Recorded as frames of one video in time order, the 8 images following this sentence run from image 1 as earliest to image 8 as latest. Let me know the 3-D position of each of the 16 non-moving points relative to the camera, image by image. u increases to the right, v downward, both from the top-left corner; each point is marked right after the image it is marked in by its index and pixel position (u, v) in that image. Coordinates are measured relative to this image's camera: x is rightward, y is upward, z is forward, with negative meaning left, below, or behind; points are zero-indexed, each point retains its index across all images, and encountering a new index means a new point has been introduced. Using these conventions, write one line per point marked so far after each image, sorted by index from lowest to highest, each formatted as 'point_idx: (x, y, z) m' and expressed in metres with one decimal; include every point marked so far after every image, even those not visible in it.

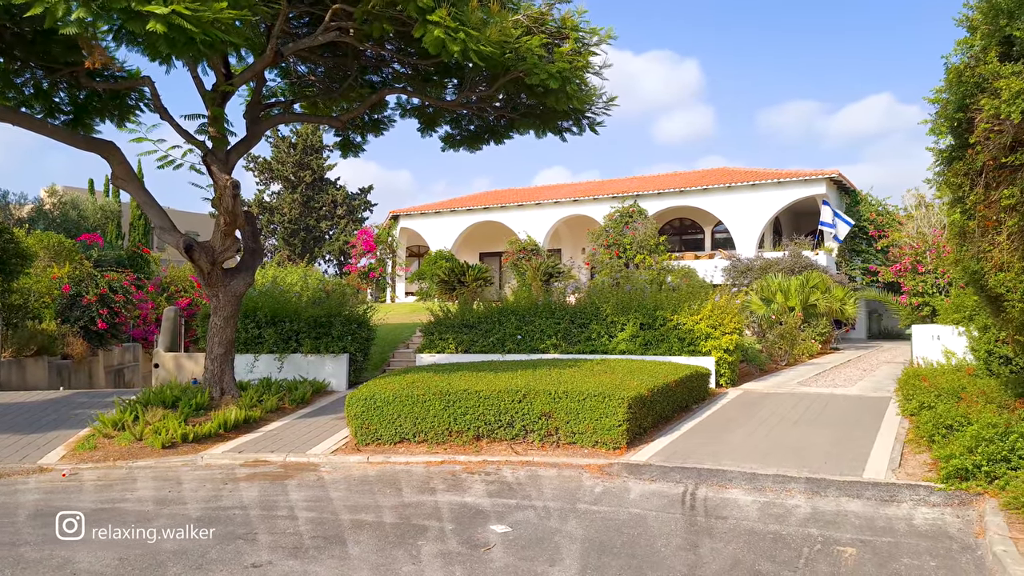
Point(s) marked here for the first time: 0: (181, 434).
0: (-3.6, -1.6, +7.9) m
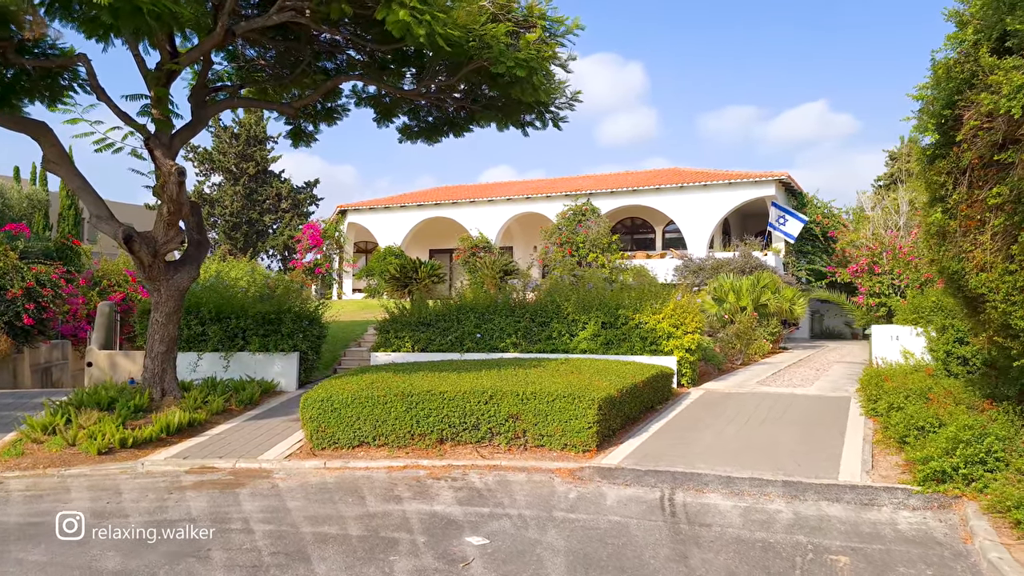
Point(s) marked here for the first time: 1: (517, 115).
0: (-3.9, -1.5, +7.3) m
1: (+0.1, +2.7, +11.1) m
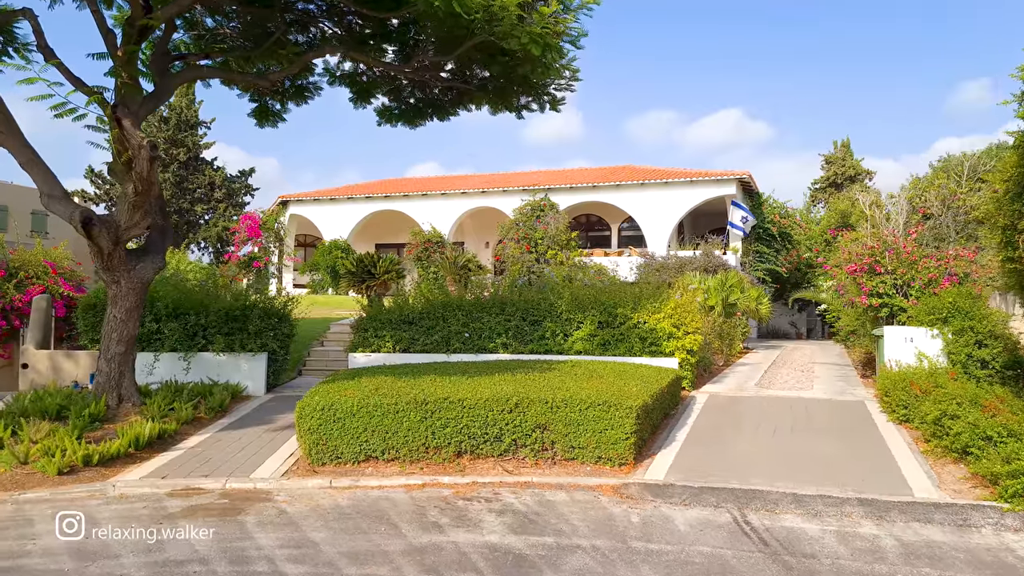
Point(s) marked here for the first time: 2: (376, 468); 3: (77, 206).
0: (-3.7, -1.5, +6.2) m
1: (0.0, +2.7, +10.4) m
2: (-1.2, -1.6, +6.4) m
3: (-4.3, +0.8, +7.2) m
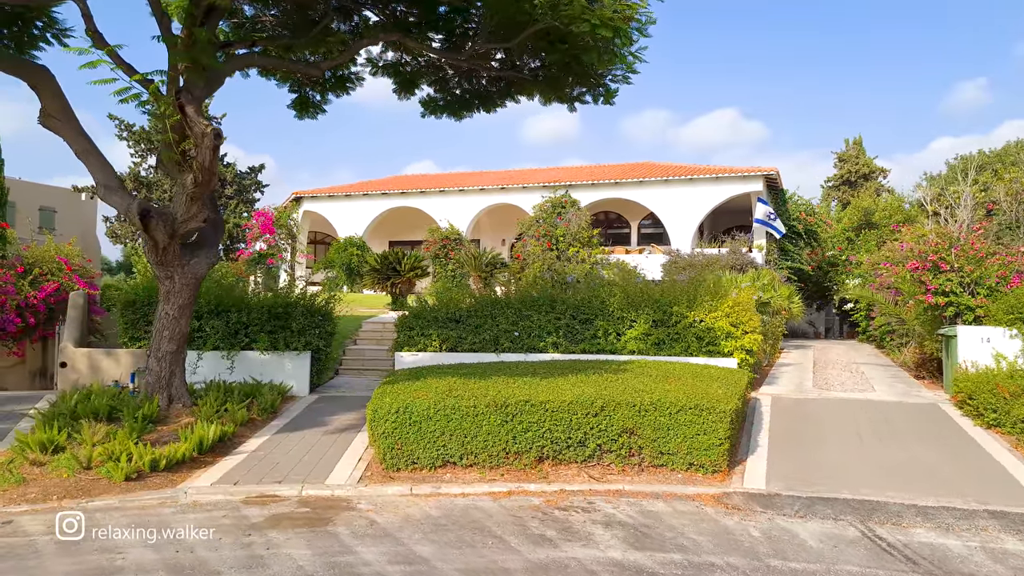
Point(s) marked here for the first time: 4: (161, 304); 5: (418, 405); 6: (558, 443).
0: (-3.0, -1.4, +5.9) m
1: (+0.7, +2.8, +10.0) m
2: (-0.5, -1.6, +6.1) m
3: (-3.6, +0.9, +6.9) m
4: (-3.7, -0.2, +7.6) m
5: (-0.8, -1.0, +6.2) m
6: (+0.4, -1.3, +6.2) m
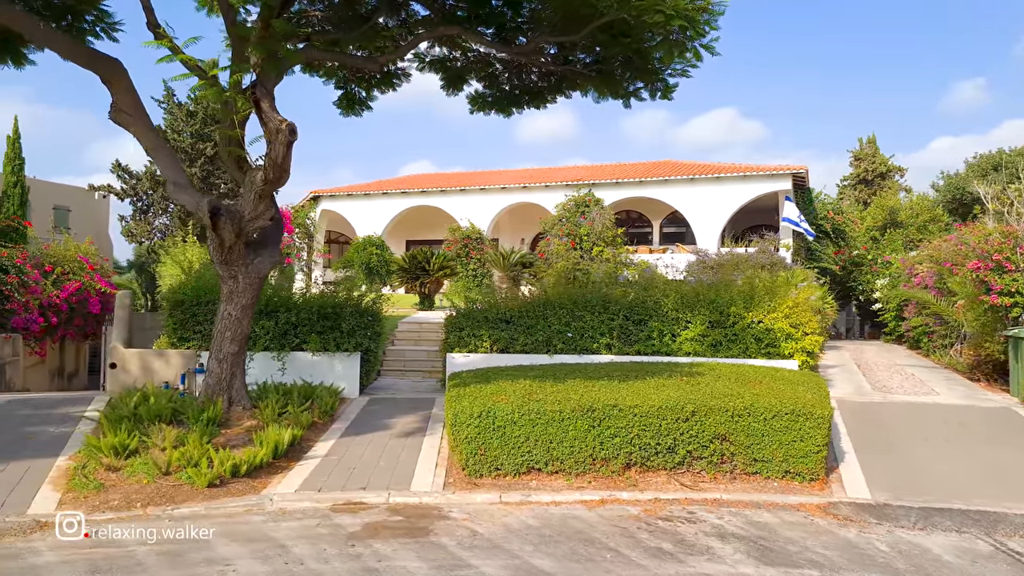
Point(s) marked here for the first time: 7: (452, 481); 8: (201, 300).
0: (-2.2, -1.4, +5.7) m
1: (+1.5, +2.8, +9.8) m
2: (+0.2, -1.6, +5.9) m
3: (-2.9, +0.9, +6.7) m
4: (-3.0, -0.2, +7.5) m
5: (-0.1, -1.0, +6.0) m
6: (+1.1, -1.3, +6.0) m
7: (-0.5, -1.6, +6.0) m
8: (-4.2, -0.2, +9.6) m
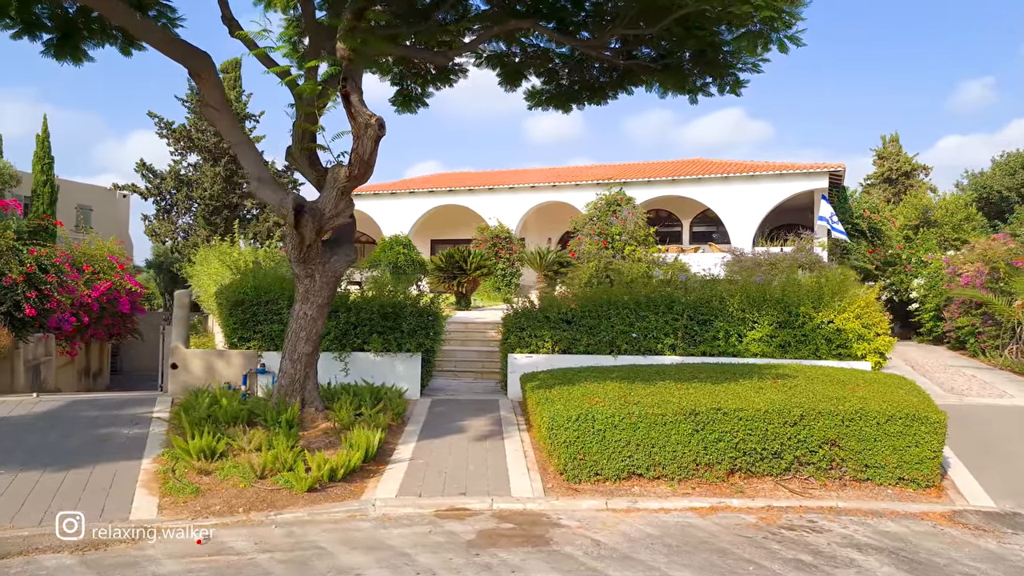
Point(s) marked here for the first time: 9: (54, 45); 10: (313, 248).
0: (-1.4, -1.4, +5.6) m
1: (+2.3, +2.8, +9.6) m
2: (+1.0, -1.6, +5.7) m
3: (-2.0, +0.9, +6.5) m
4: (-2.2, -0.2, +7.3) m
5: (+0.7, -1.0, +5.8) m
6: (+1.9, -1.3, +5.8) m
7: (+0.3, -1.6, +5.8) m
8: (-3.3, -0.1, +9.5) m
9: (-5.3, +2.8, +8.2) m
10: (-1.9, +0.4, +7.0) m
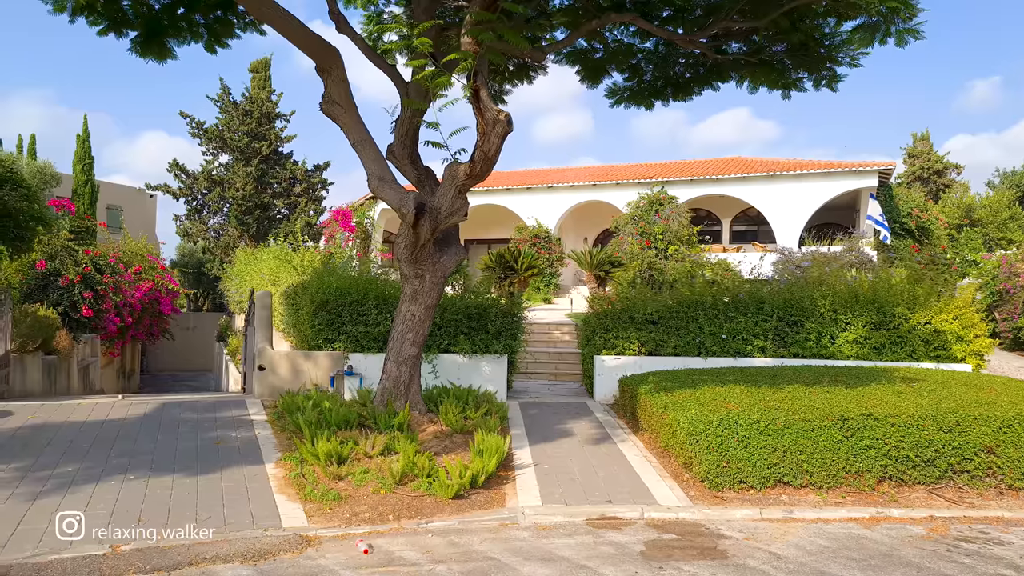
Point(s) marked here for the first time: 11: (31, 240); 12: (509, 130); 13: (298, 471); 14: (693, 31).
0: (-0.3, -1.4, +5.4) m
1: (+3.5, +2.8, +9.4) m
2: (+2.1, -1.6, +5.5) m
3: (-0.9, +0.9, +6.4) m
4: (-1.1, -0.2, +7.2) m
5: (+1.8, -1.0, +5.6) m
6: (+3.0, -1.3, +5.5) m
7: (+1.4, -1.6, +5.6) m
8: (-2.2, -0.1, +9.3) m
9: (-4.2, +2.8, +8.1) m
10: (-0.8, +0.4, +6.9) m
11: (-6.0, +0.6, +8.9) m
12: (0.0, +1.3, +6.1) m
13: (-1.7, -1.5, +5.7) m
14: (+2.3, +3.2, +9.1) m
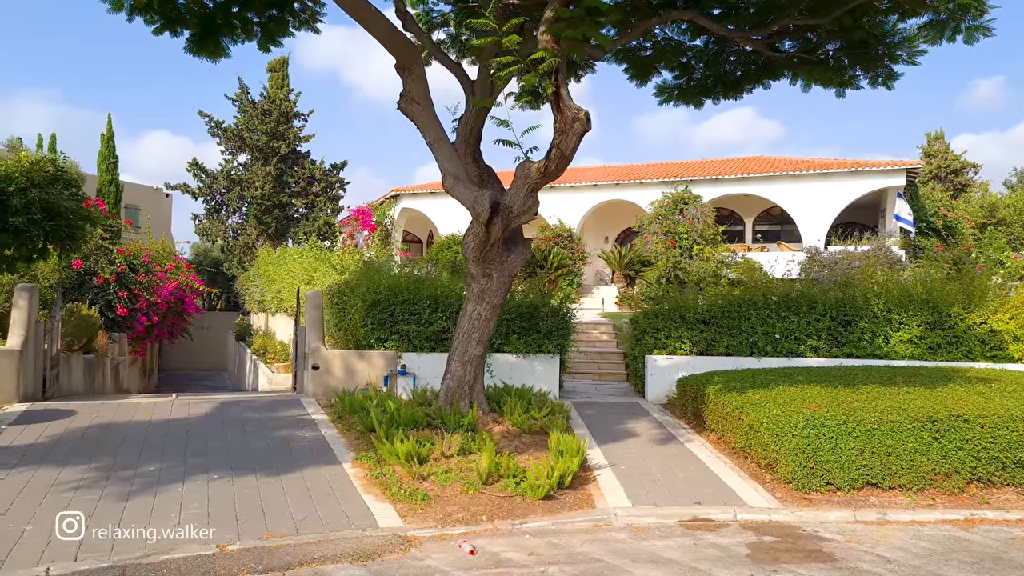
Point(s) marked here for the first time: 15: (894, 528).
0: (+0.3, -1.4, +5.4) m
1: (+4.2, +2.8, +9.3) m
2: (+2.8, -1.6, +5.5) m
3: (-0.3, +0.9, +6.3) m
4: (-0.4, -0.2, +7.1) m
5: (+2.5, -1.0, +5.6) m
6: (+3.7, -1.3, +5.5) m
7: (+2.0, -1.6, +5.5) m
8: (-1.5, -0.1, +9.3) m
9: (-3.5, +2.8, +8.1) m
10: (-0.2, +0.4, +6.8) m
11: (-5.3, +0.6, +8.9) m
12: (+0.6, +1.3, +6.0) m
13: (-1.0, -1.5, +5.7) m
14: (+3.0, +3.2, +9.1) m
15: (+2.6, -1.6, +4.9) m
